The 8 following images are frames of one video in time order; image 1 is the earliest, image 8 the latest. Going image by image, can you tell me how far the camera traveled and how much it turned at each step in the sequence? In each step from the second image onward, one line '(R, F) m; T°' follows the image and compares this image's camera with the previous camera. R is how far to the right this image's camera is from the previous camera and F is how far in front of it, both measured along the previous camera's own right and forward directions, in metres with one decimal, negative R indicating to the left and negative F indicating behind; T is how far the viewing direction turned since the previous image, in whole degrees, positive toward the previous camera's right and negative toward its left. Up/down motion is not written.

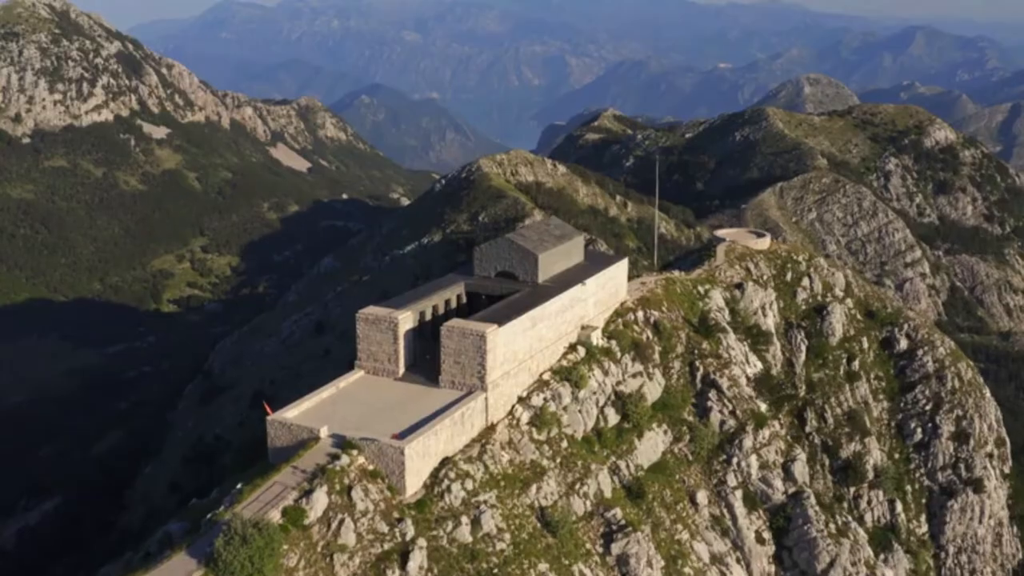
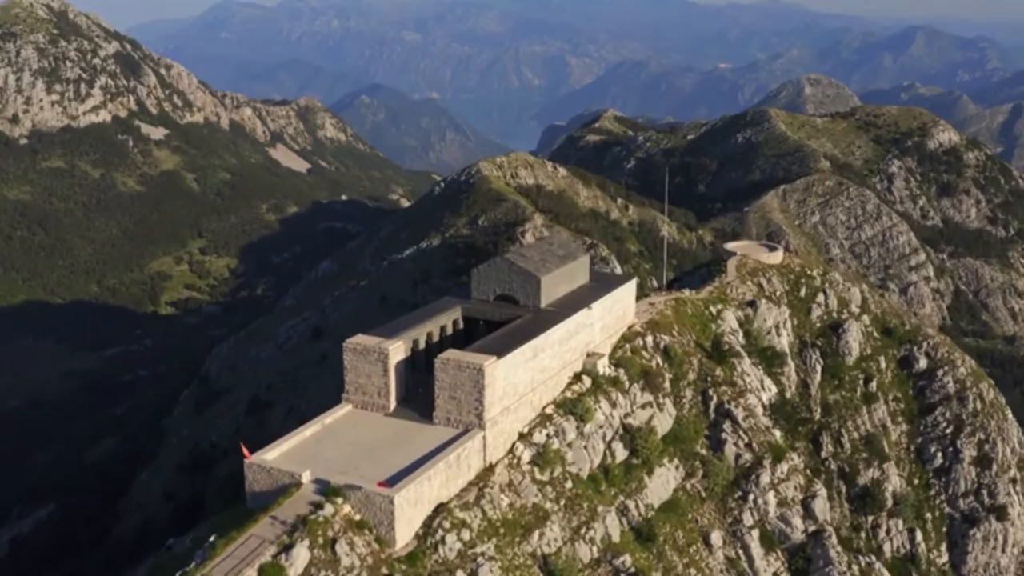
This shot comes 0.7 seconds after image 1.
(0.0, +1.0) m; 0°
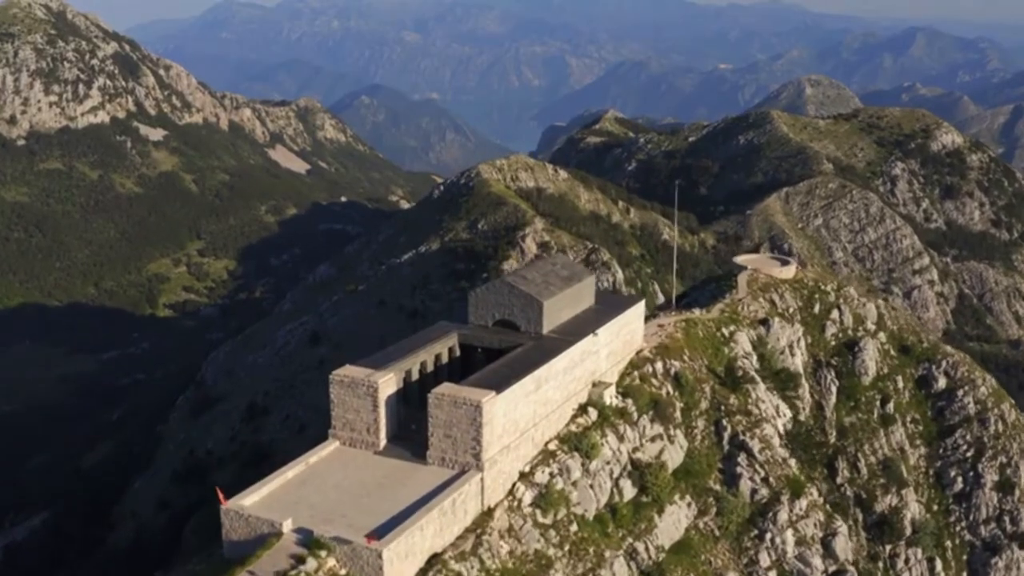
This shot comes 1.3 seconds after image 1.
(0.0, +0.9) m; 0°
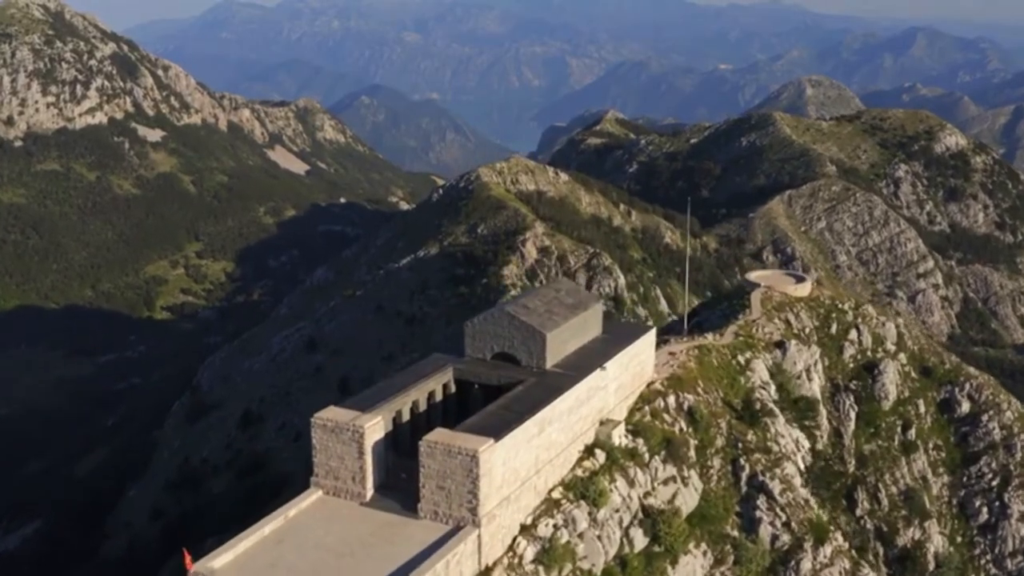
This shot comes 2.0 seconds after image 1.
(0.0, +1.1) m; 0°
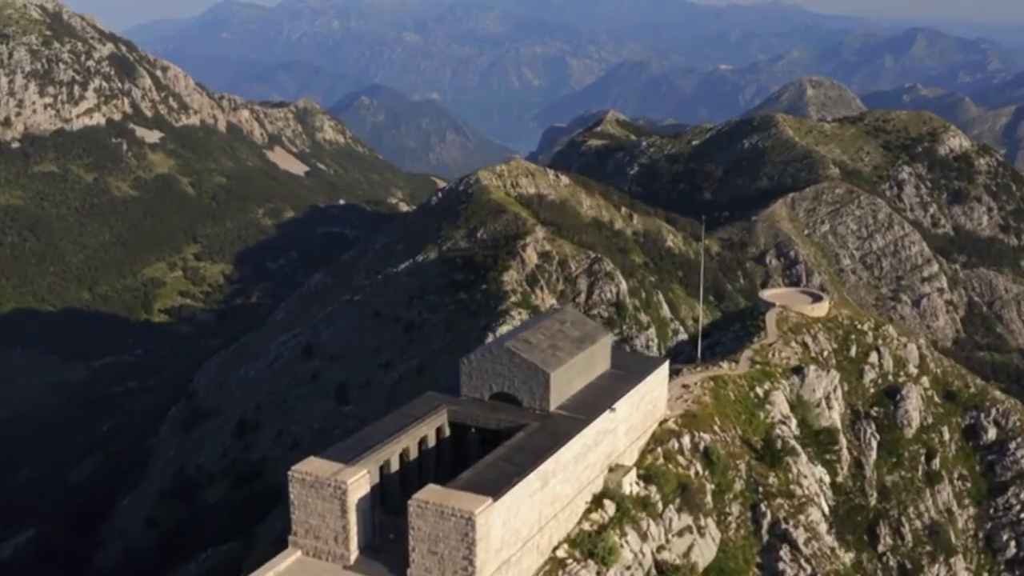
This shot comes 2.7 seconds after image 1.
(0.0, +1.1) m; 0°
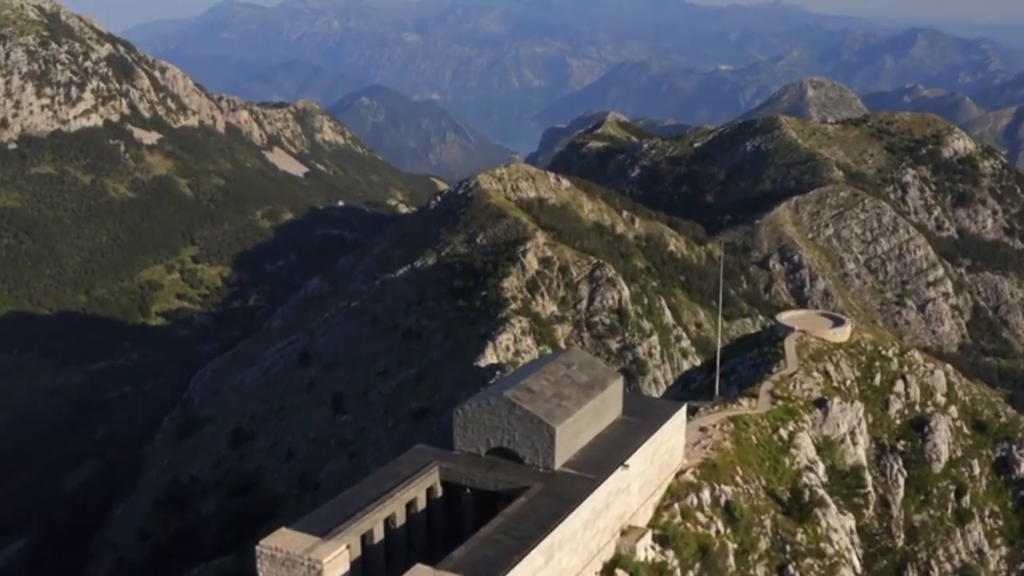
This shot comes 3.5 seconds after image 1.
(0.0, +1.2) m; 0°
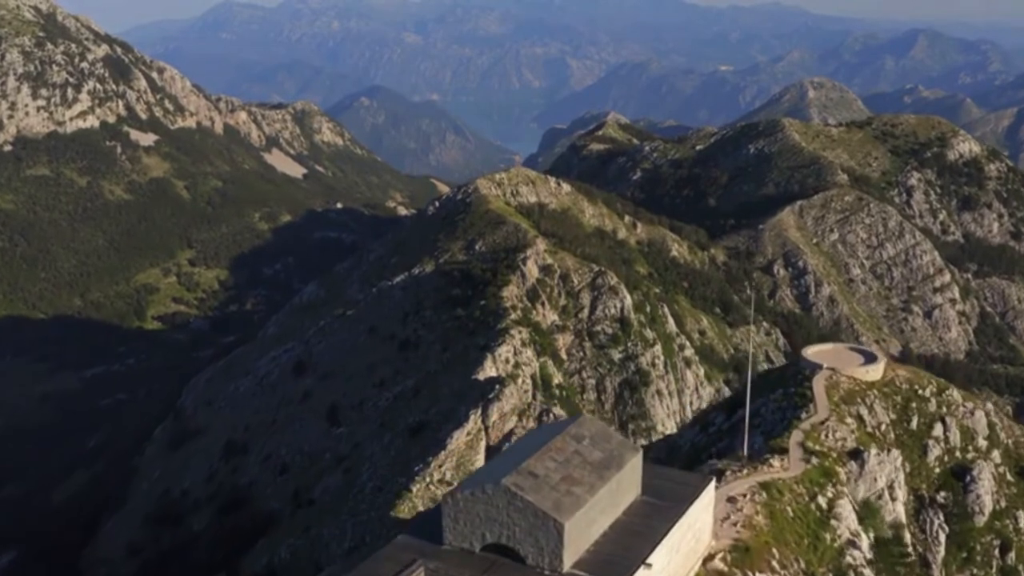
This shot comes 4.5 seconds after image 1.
(0.0, +1.5) m; 0°
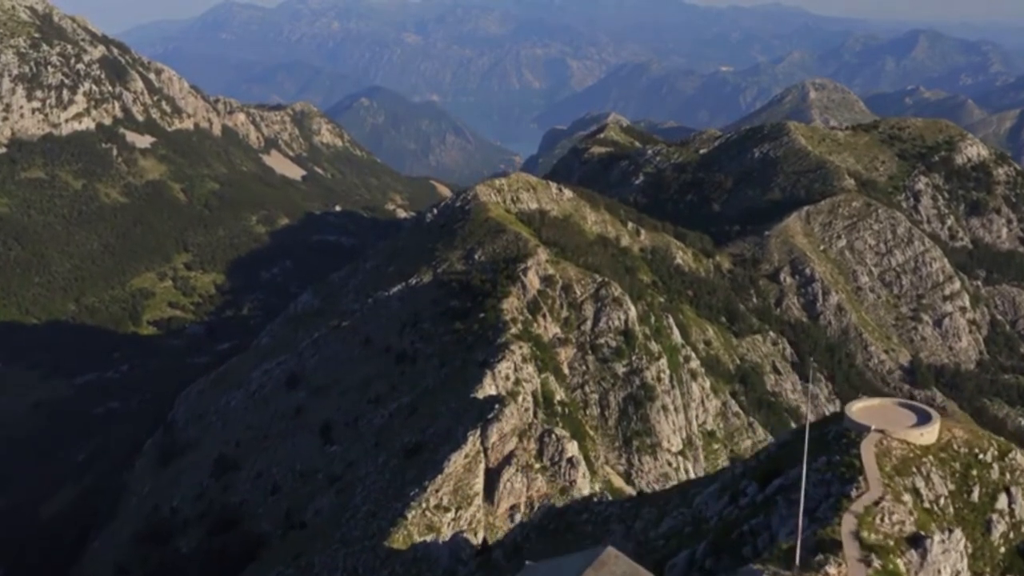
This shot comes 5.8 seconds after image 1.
(0.0, +2.0) m; 0°
